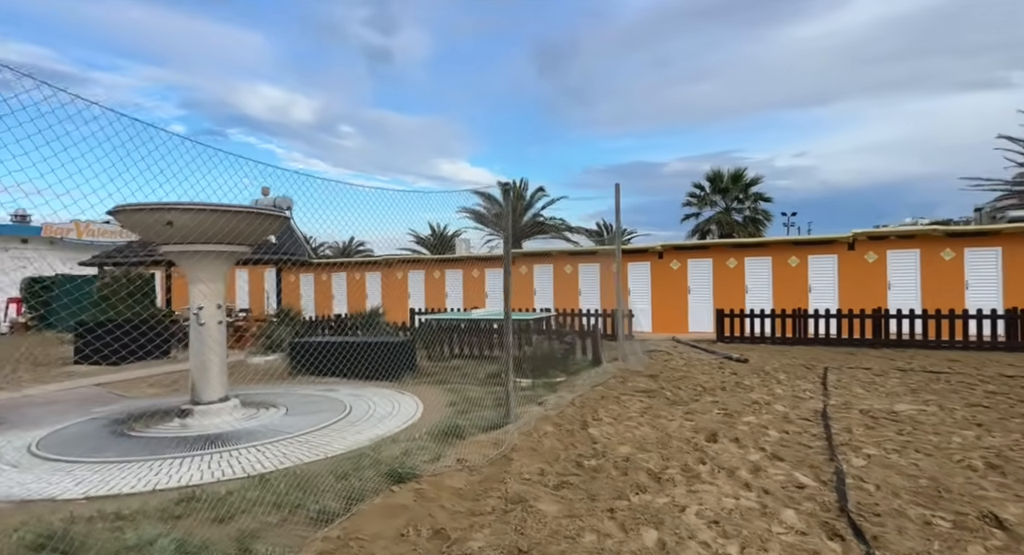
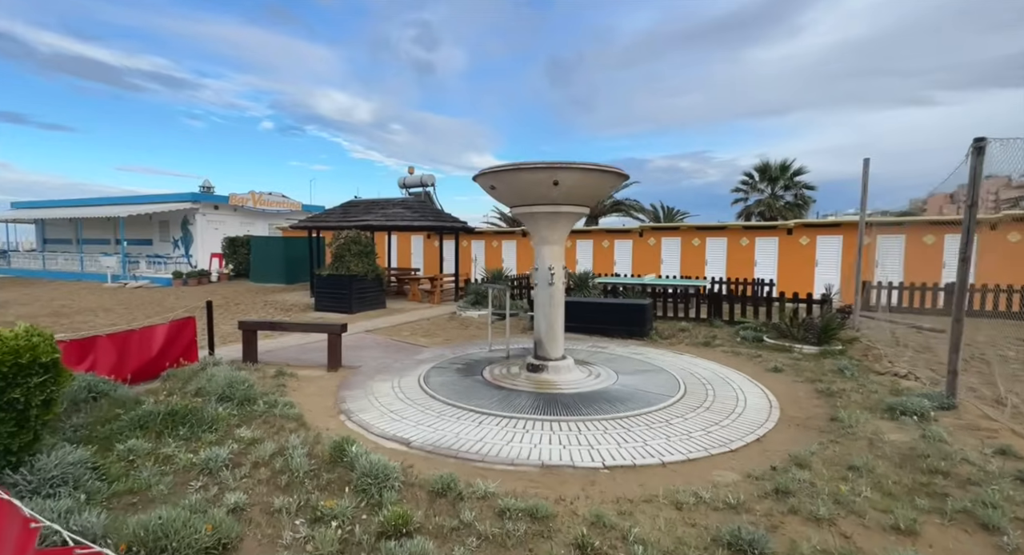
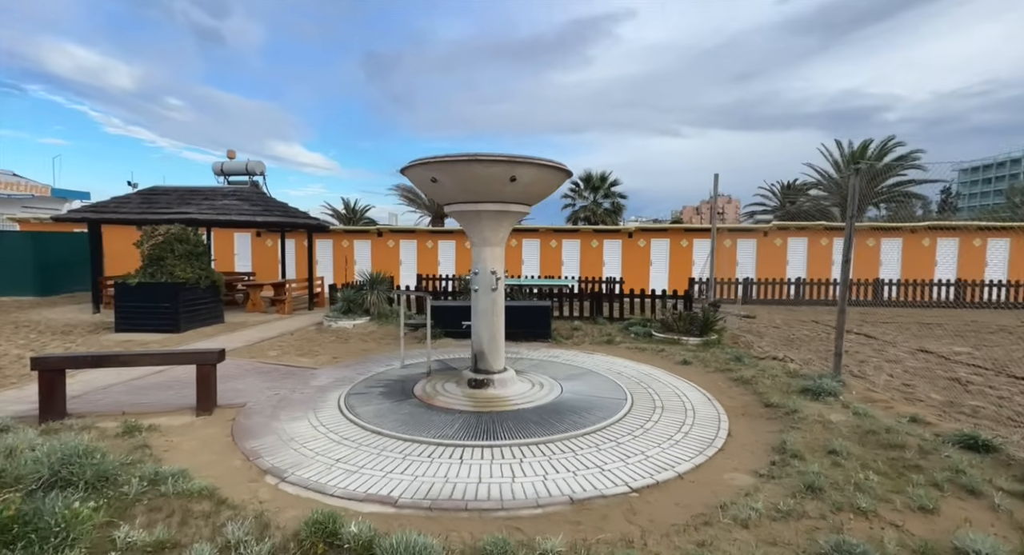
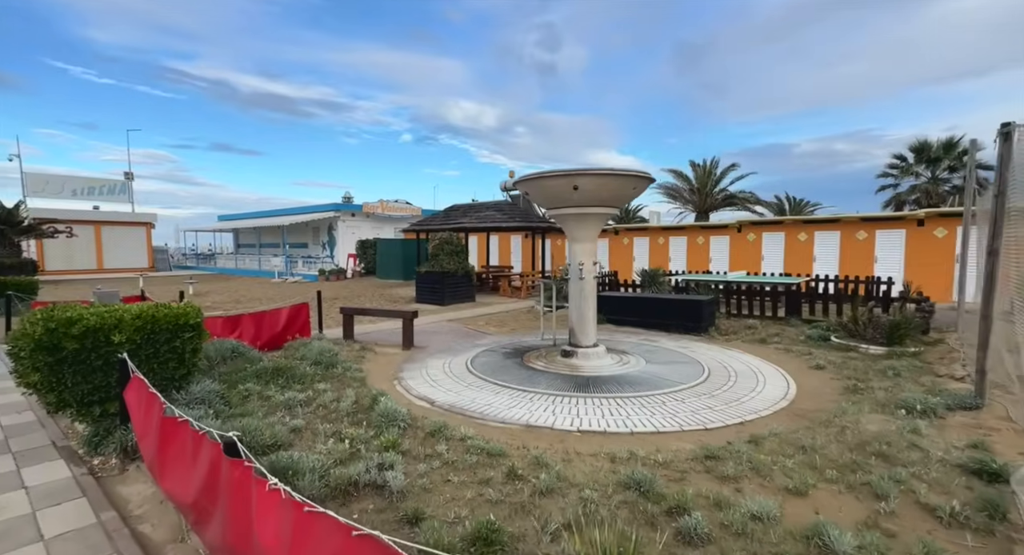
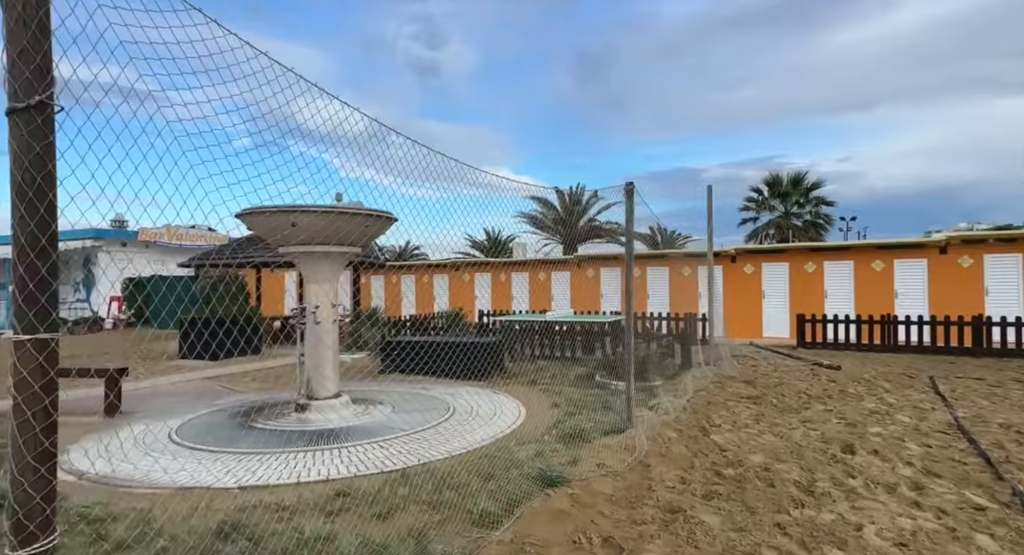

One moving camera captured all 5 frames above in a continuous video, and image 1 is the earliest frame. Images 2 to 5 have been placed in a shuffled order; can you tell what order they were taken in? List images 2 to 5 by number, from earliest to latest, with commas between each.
5, 4, 2, 3
